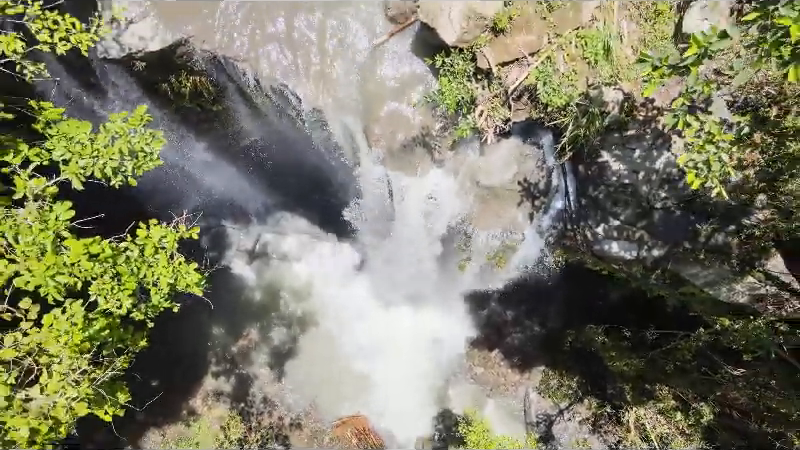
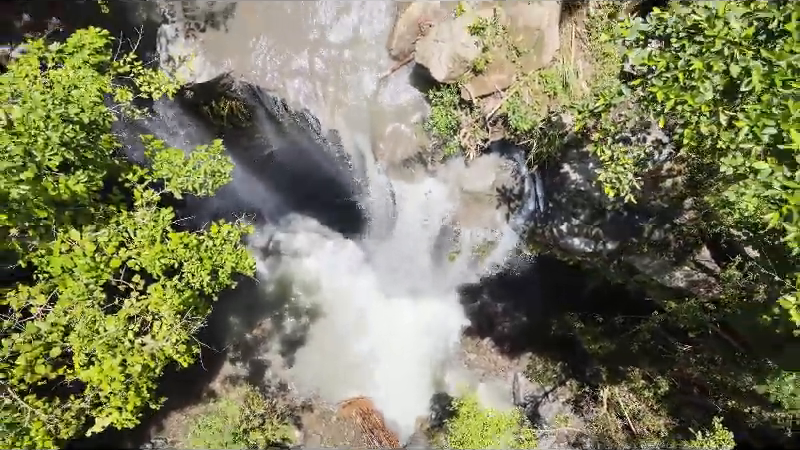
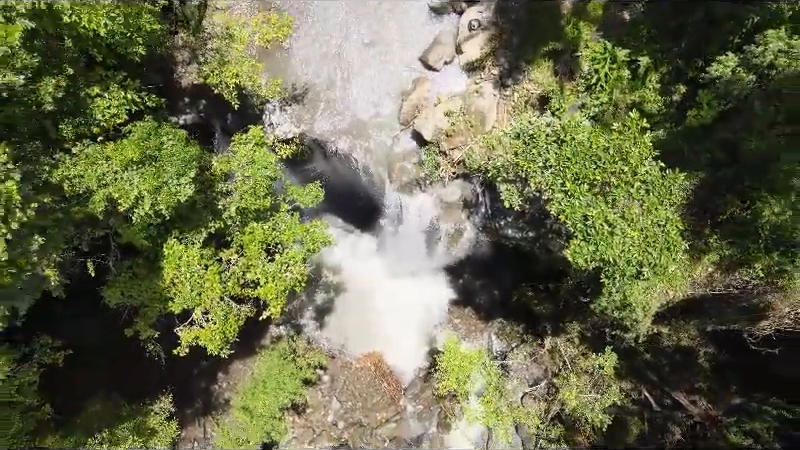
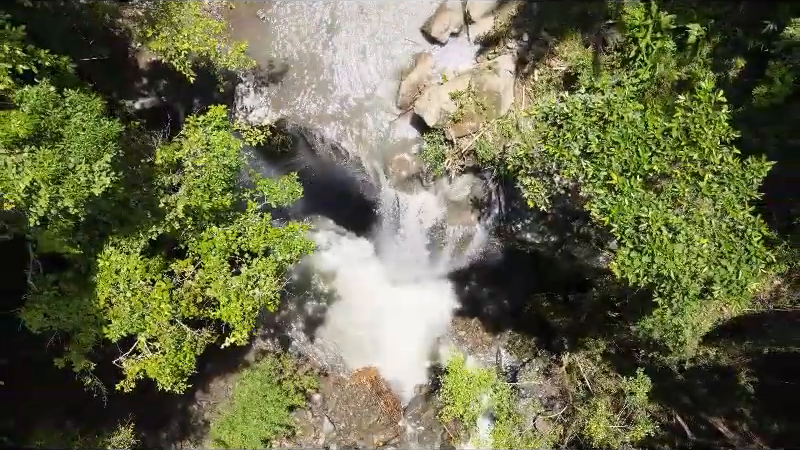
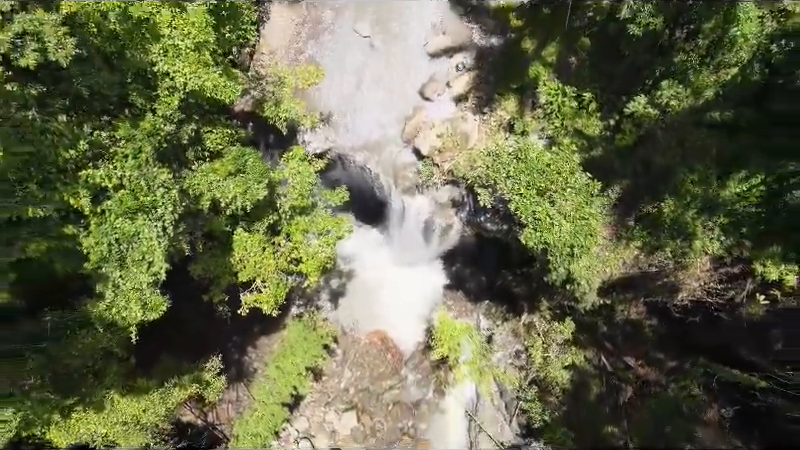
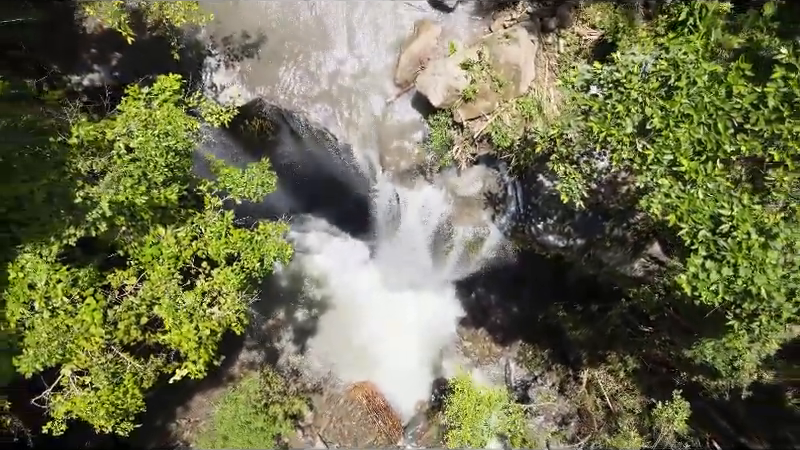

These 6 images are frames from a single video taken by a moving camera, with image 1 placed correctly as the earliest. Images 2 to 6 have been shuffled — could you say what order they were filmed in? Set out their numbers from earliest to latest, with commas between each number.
2, 6, 4, 3, 5
